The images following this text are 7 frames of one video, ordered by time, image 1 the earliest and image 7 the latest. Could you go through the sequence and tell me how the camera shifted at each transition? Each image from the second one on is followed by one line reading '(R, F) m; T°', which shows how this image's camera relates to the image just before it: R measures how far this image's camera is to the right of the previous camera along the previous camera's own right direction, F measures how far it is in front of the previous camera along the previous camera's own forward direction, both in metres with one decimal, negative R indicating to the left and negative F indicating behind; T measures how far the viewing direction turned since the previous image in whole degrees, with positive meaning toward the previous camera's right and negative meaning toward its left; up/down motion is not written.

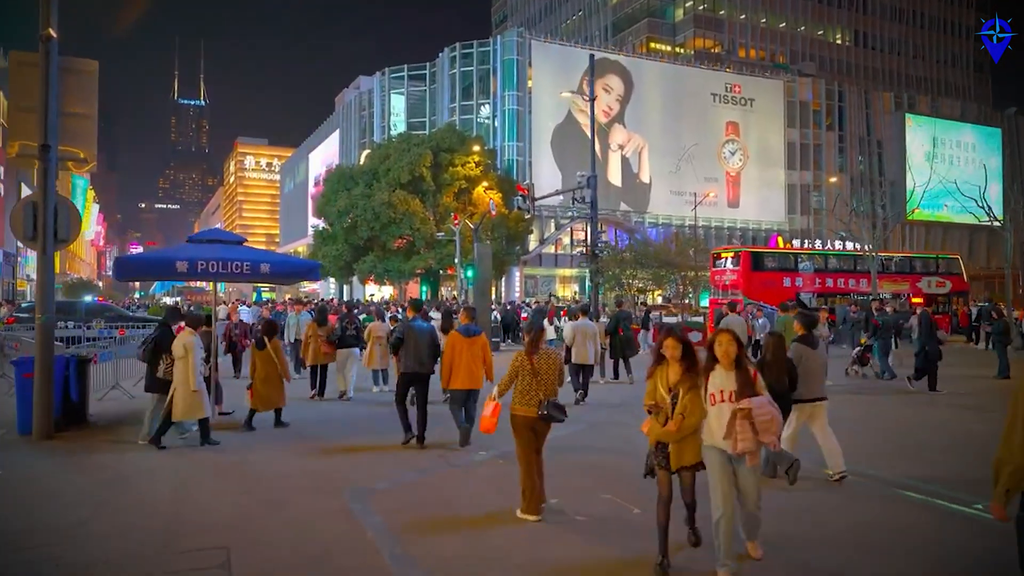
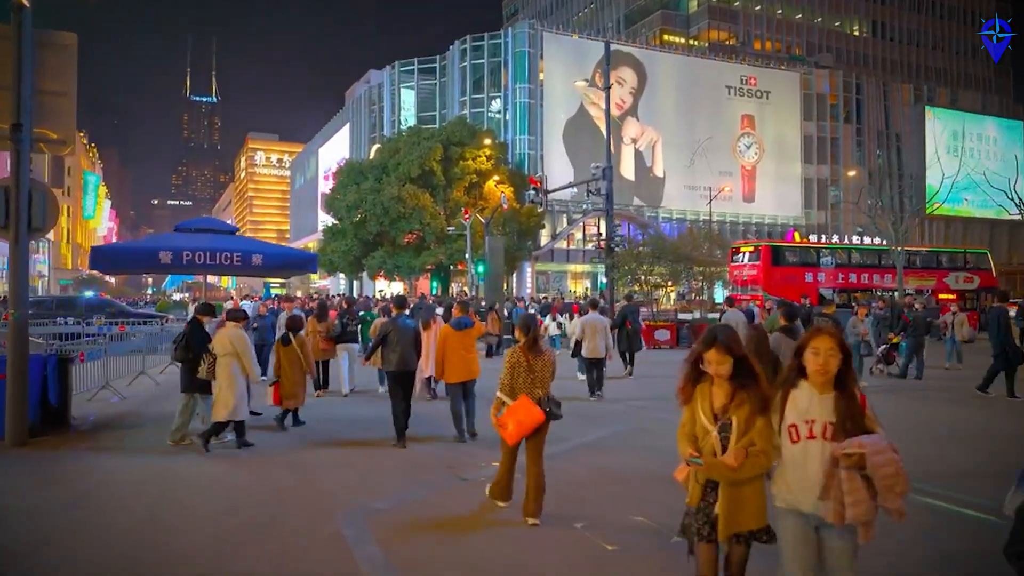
(0.0, +0.8) m; -1°
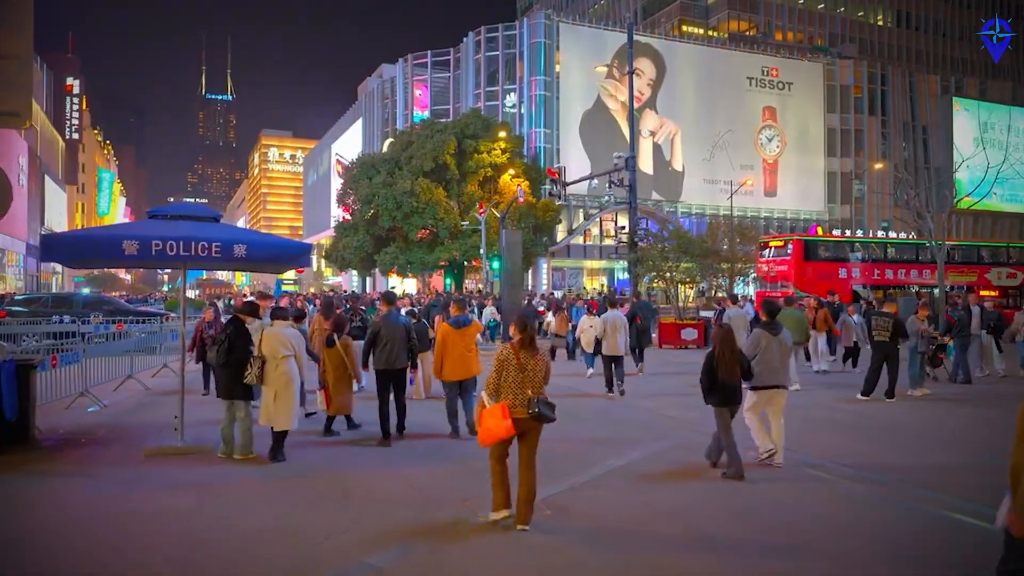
(-0.1, +1.3) m; -1°
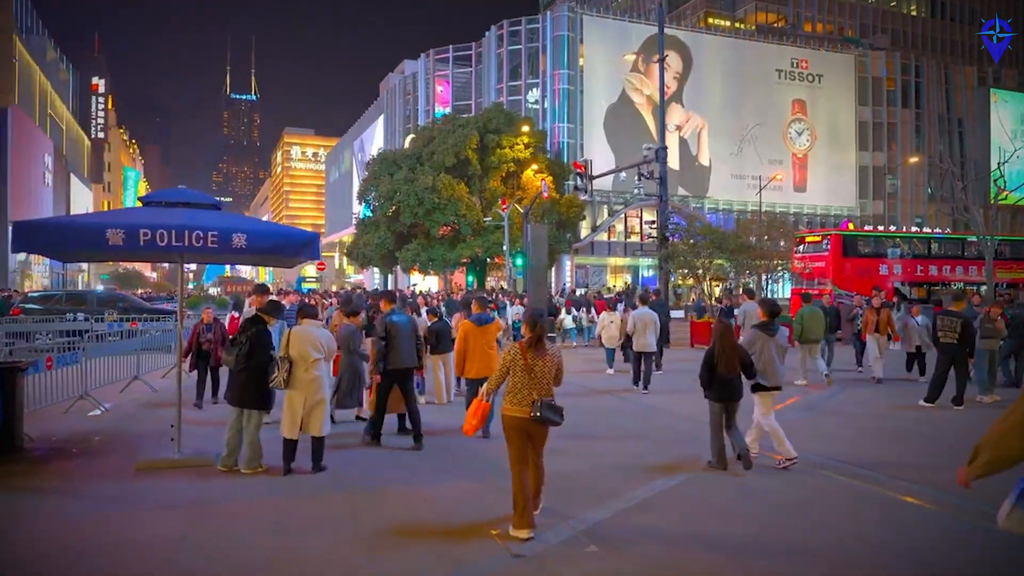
(-0.1, +0.9) m; -2°
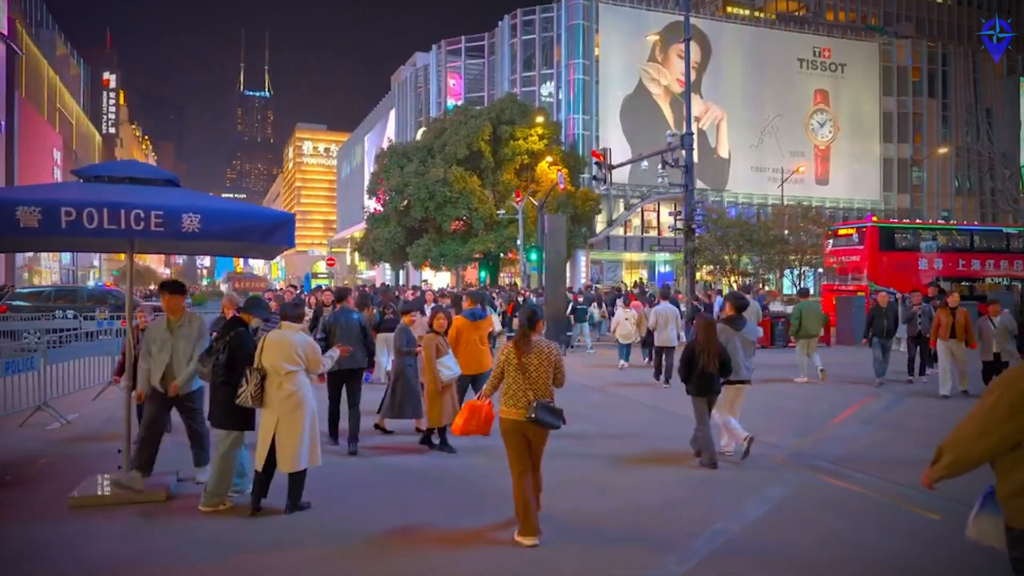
(-0.1, +1.4) m; -1°
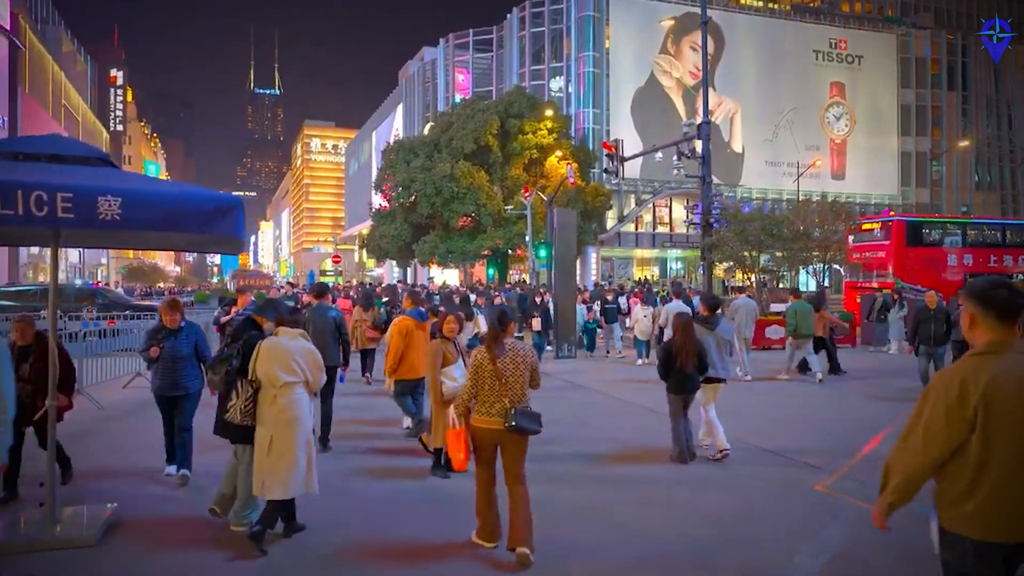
(0.0, +1.1) m; -1°
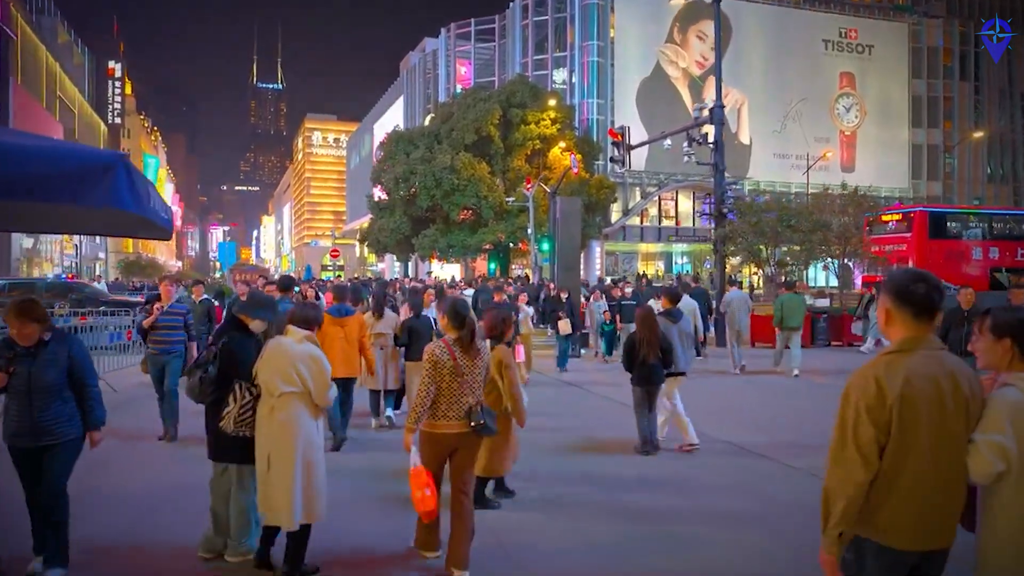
(+0.1, +1.2) m; 0°
